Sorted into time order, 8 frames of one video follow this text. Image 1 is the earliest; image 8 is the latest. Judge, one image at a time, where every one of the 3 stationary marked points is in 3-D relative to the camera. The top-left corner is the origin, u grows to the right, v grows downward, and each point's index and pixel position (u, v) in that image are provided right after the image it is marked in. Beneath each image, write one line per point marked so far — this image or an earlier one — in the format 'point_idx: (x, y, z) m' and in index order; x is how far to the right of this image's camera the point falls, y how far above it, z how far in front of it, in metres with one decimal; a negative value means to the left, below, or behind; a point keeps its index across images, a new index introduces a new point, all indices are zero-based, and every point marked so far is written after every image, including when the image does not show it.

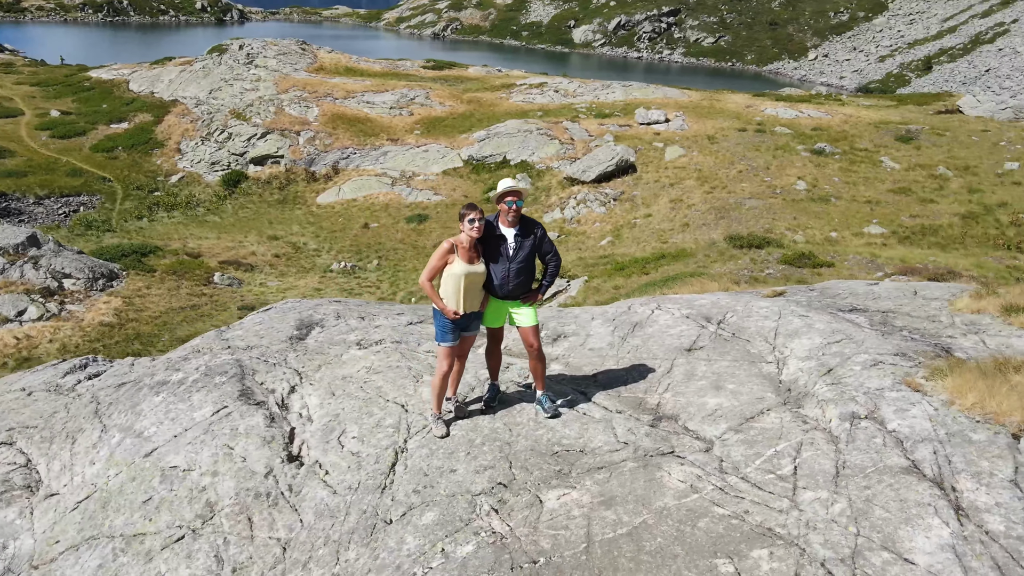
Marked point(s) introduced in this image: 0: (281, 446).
0: (-2.1, -1.5, +6.9) m
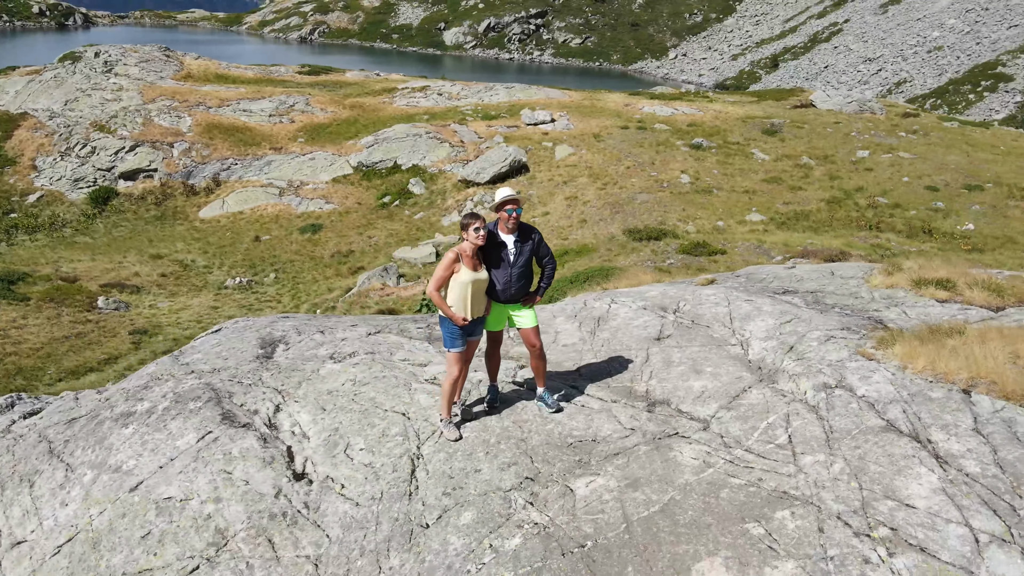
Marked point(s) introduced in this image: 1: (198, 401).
0: (-2.1, -1.6, +6.8) m
1: (-3.4, -1.2, +8.0) m
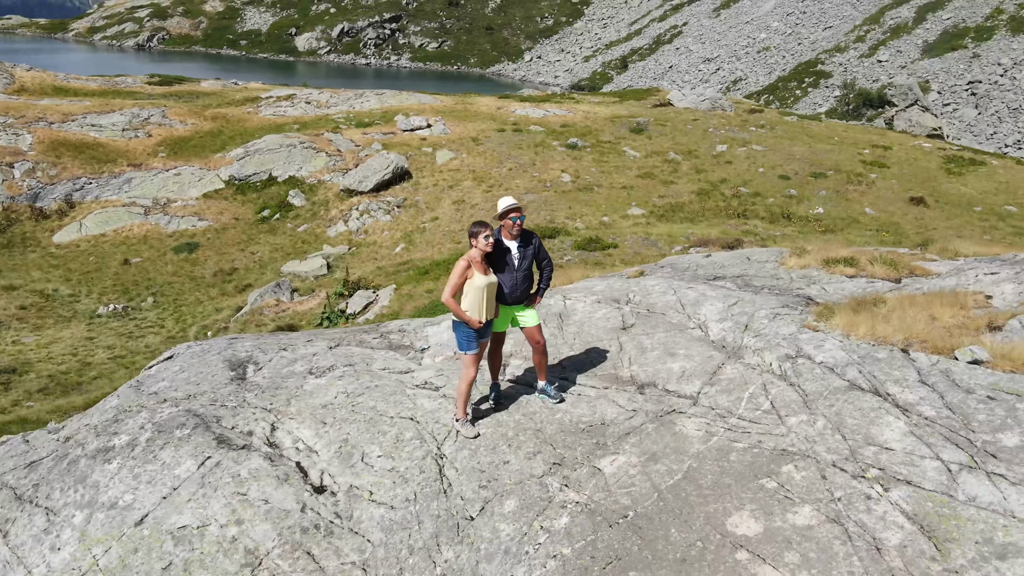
0: (-2.0, -1.8, +6.9) m
1: (-3.5, -1.5, +7.8) m
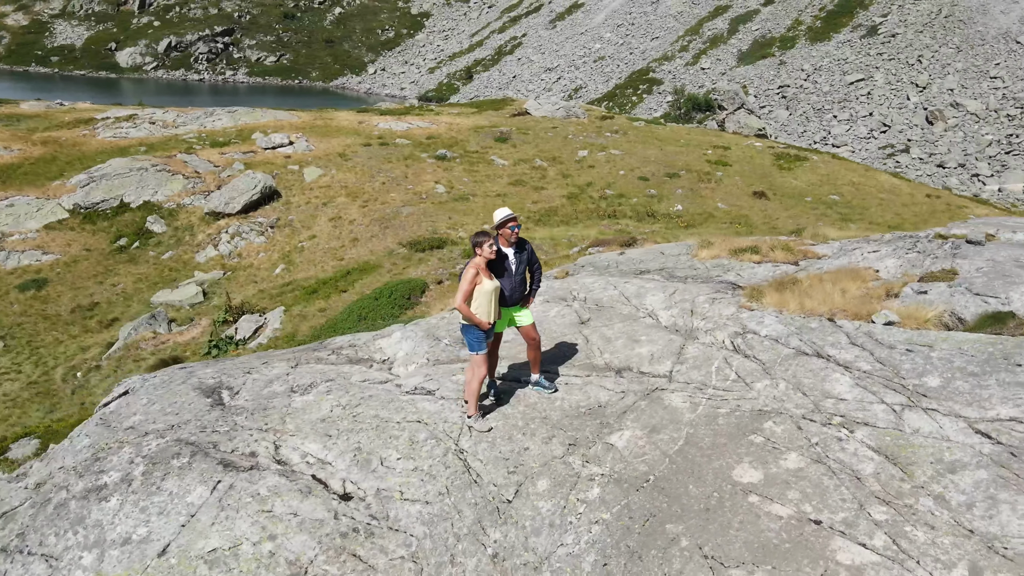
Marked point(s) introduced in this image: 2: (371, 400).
0: (-1.8, -2.0, +7.2) m
1: (-3.5, -1.8, +7.8) m
2: (-1.6, -1.3, +8.4) m
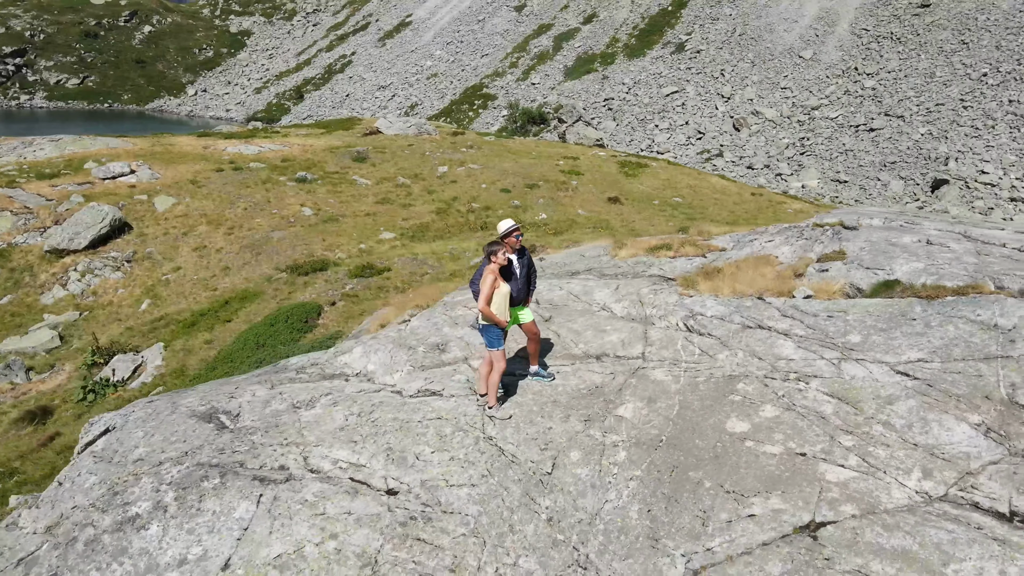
0: (-1.5, -2.1, +7.7) m
1: (-3.2, -2.1, +7.9) m
2: (-1.6, -1.4, +8.9) m
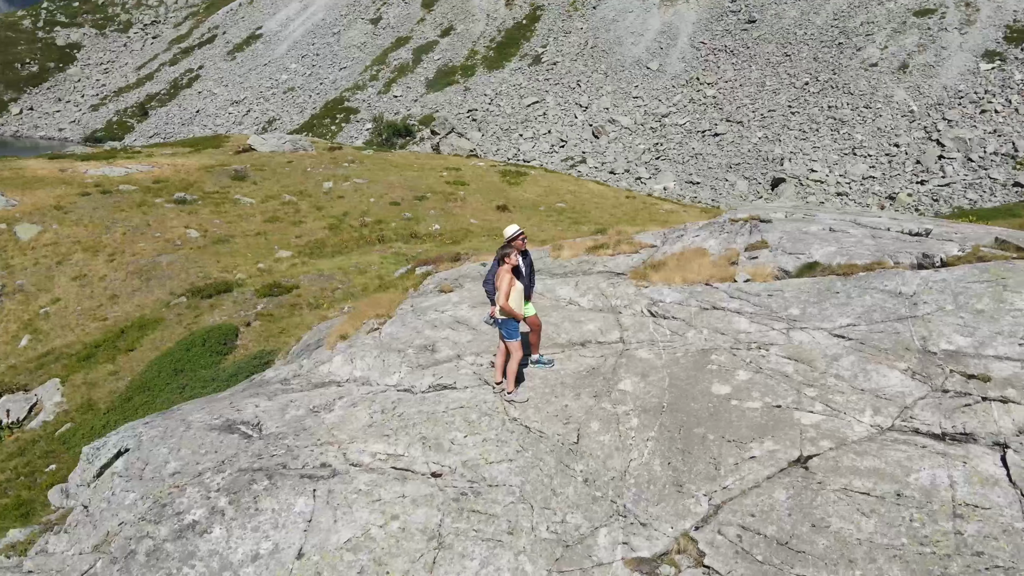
0: (-1.1, -2.1, +8.5) m
1: (-2.9, -2.2, +8.4) m
2: (-1.4, -1.5, +9.7) m
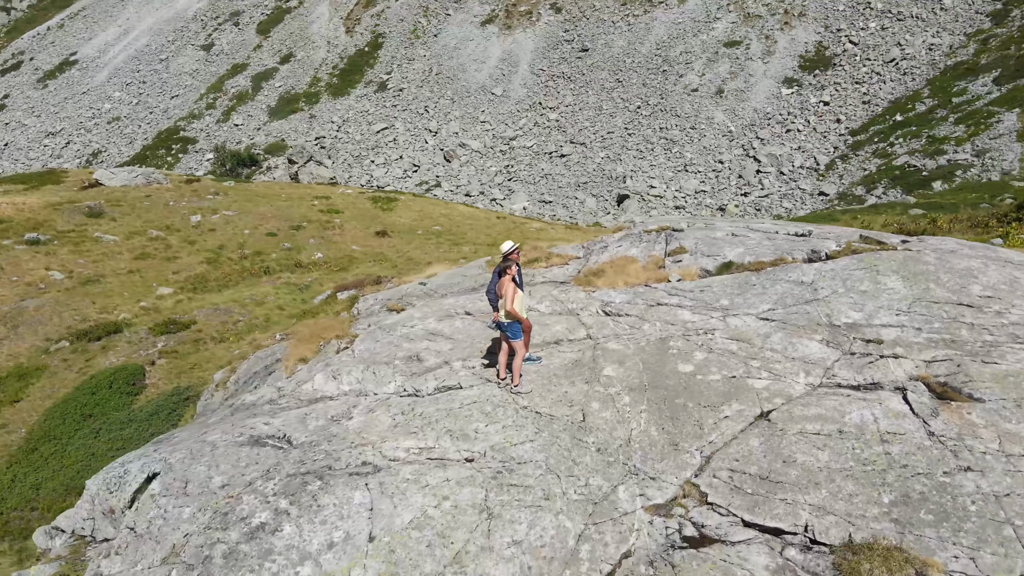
0: (-0.8, -2.3, +9.7) m
1: (-2.5, -2.4, +9.2) m
2: (-1.4, -1.7, +10.8) m
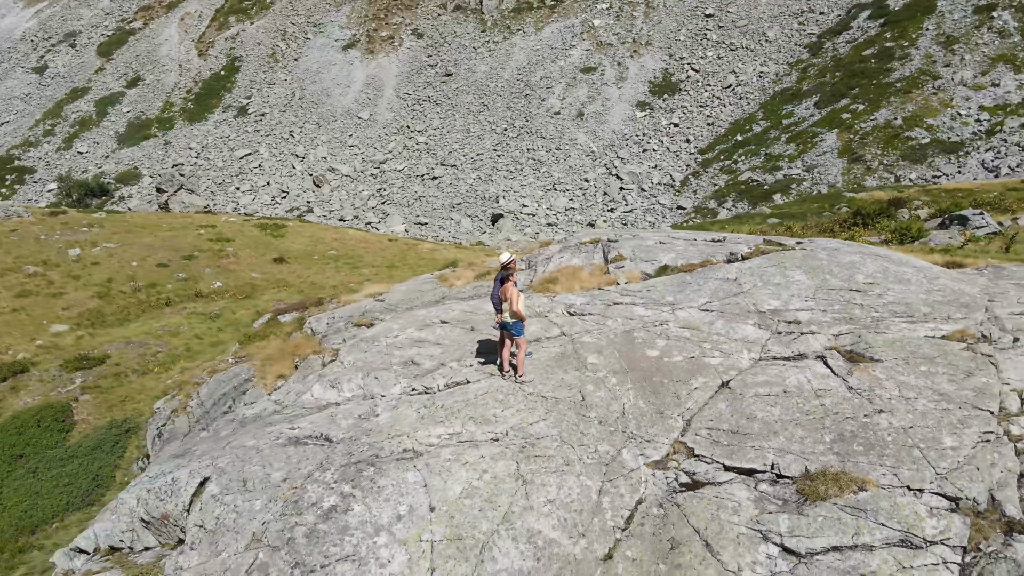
0: (-0.5, -2.3, +11.2) m
1: (-2.1, -2.6, +10.5) m
2: (-1.3, -1.8, +12.3) m
